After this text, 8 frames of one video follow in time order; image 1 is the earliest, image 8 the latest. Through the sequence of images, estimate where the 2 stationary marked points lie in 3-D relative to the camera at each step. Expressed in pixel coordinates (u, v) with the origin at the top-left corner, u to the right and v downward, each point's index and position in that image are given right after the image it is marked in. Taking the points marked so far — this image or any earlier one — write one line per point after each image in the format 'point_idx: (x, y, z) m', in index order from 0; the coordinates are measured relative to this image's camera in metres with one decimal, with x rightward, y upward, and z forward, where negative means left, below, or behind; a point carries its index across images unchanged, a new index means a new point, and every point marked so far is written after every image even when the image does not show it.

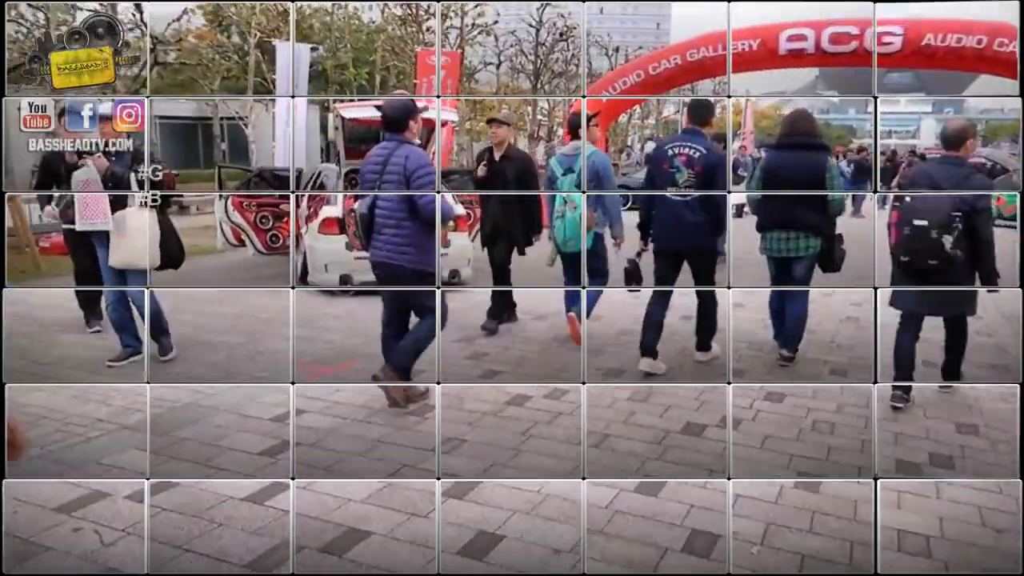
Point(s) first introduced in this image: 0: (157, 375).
0: (-2.4, -0.6, +5.3) m
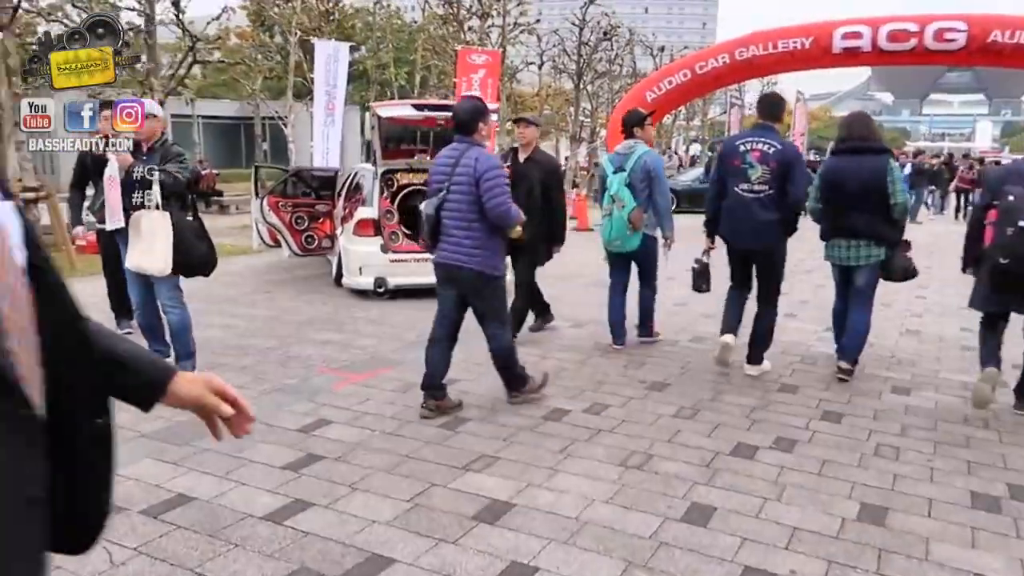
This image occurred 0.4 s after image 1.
0: (-2.2, -0.6, +5.1) m
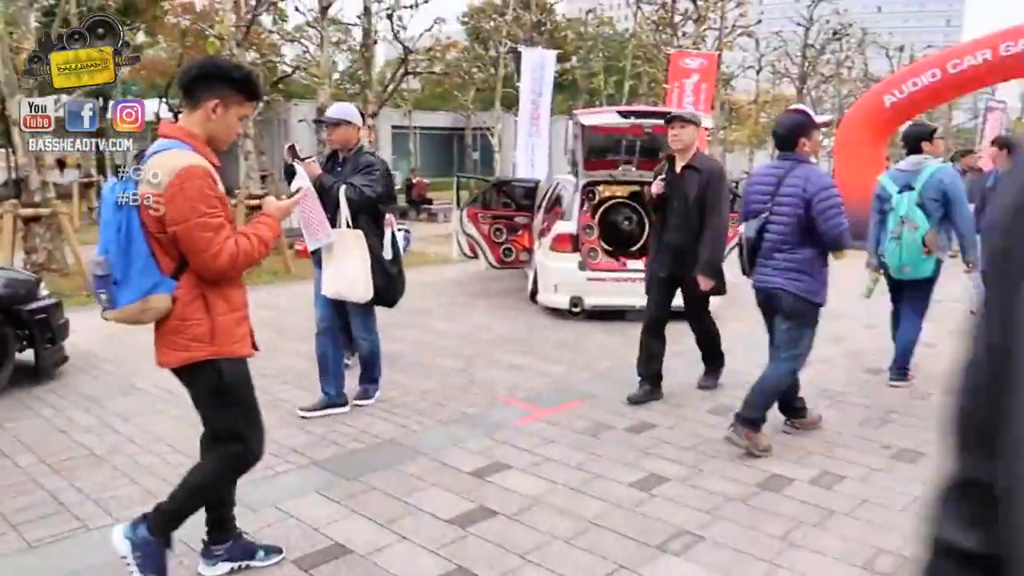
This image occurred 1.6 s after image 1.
0: (-0.9, -0.7, +4.9) m
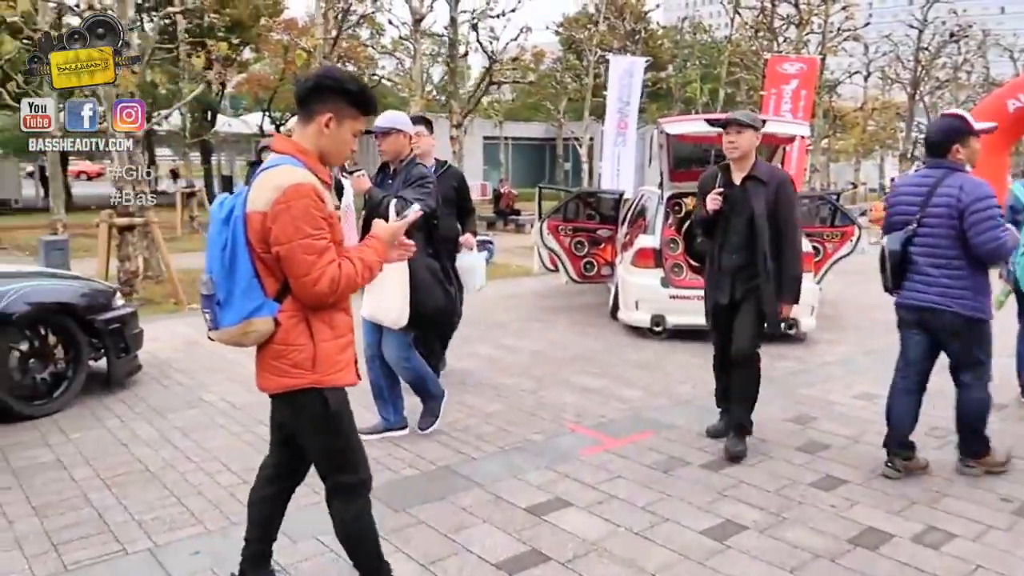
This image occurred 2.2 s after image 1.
0: (-0.5, -0.8, +4.7) m
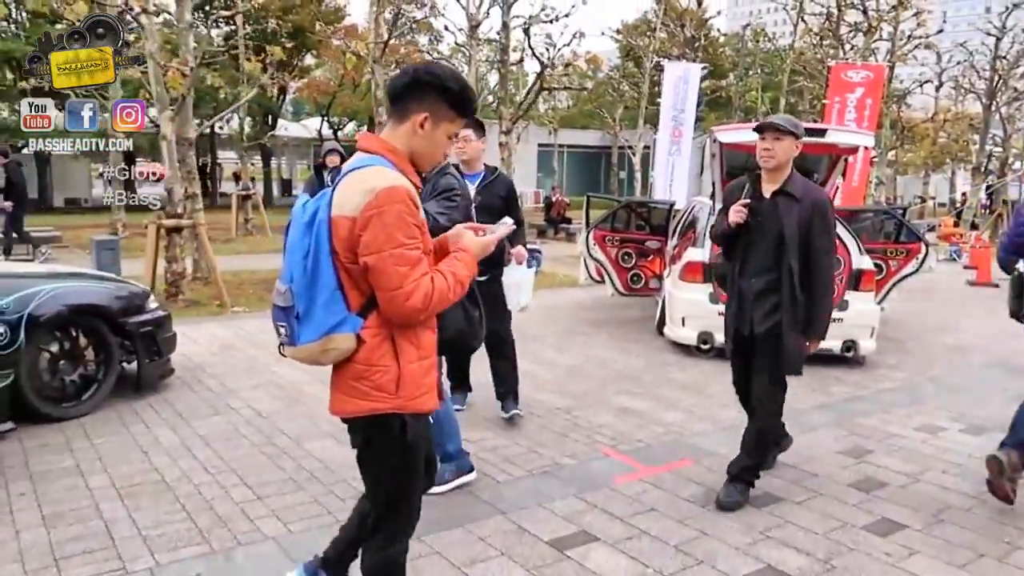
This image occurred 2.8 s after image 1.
0: (-0.4, -0.9, +4.5) m
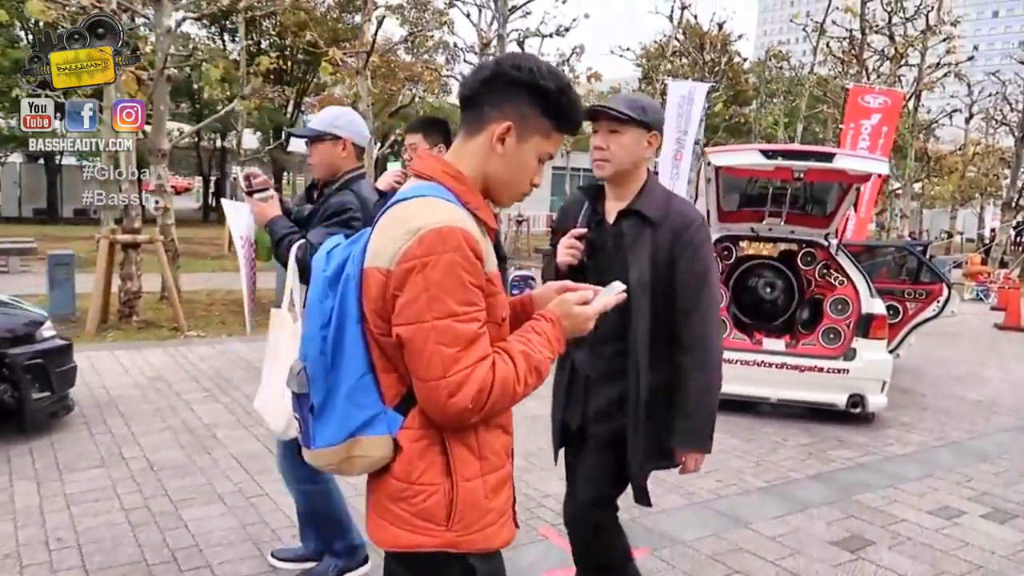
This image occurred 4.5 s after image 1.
0: (-0.7, -1.1, +3.7) m
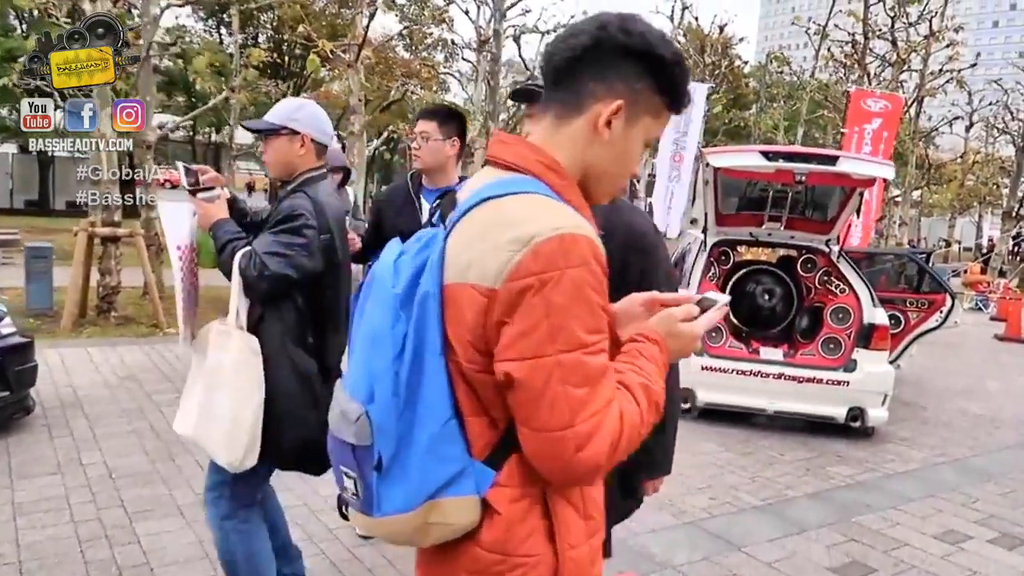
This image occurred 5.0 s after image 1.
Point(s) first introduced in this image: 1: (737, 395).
0: (-0.8, -1.1, +3.5) m
1: (+1.6, -0.8, +5.6) m
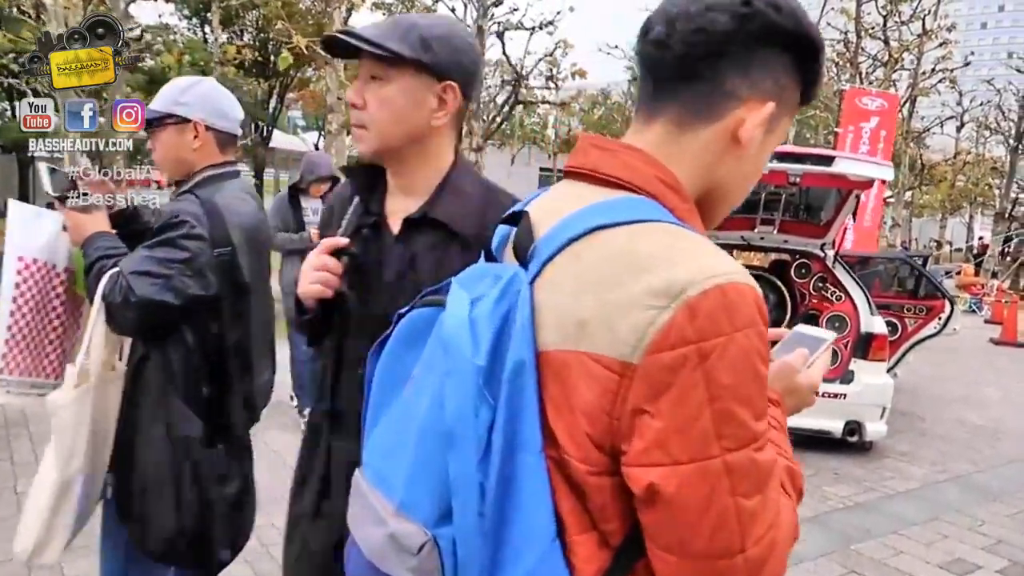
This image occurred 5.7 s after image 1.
0: (-1.0, -1.1, +3.2) m
1: (+1.4, -0.8, +5.3) m
